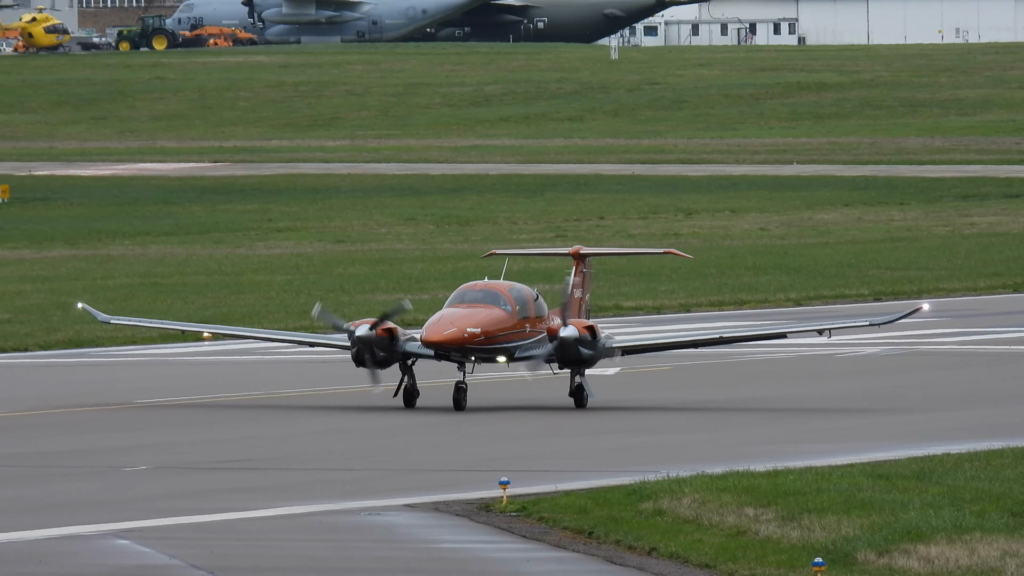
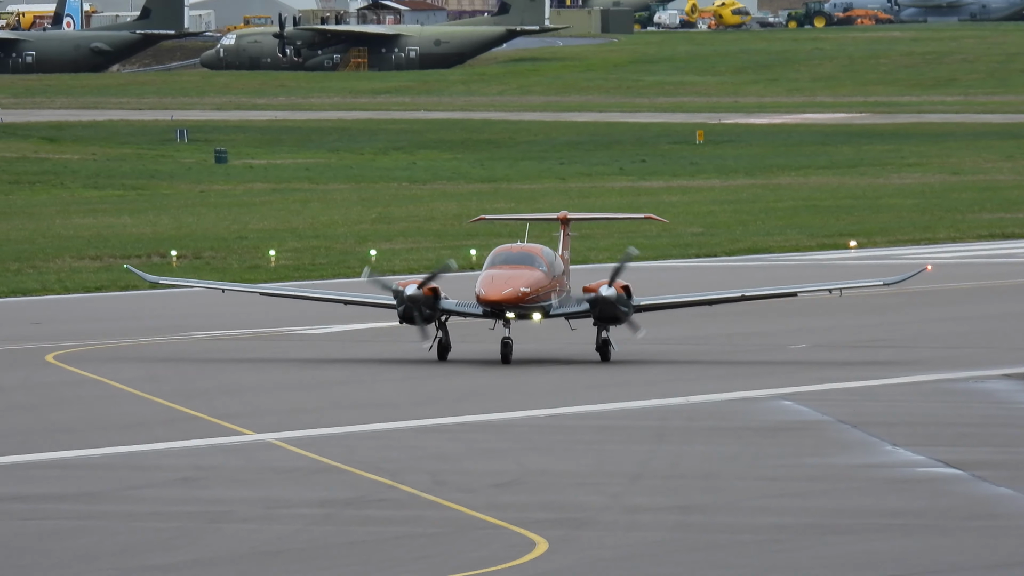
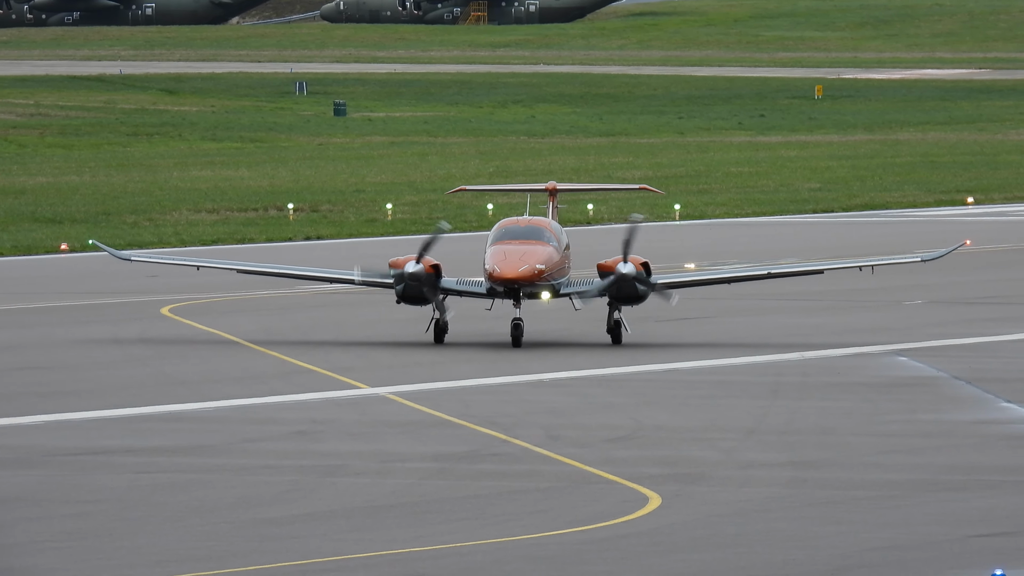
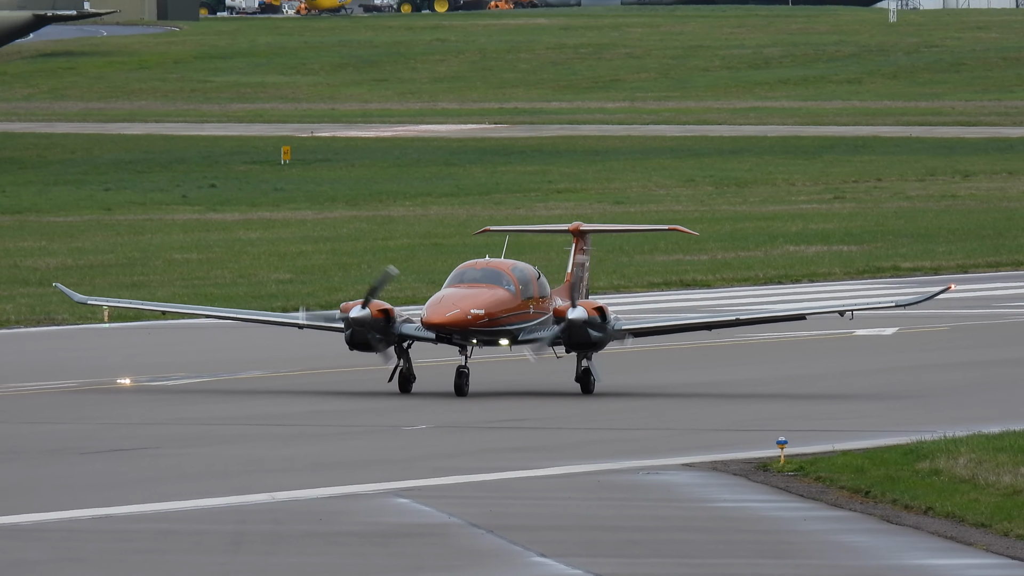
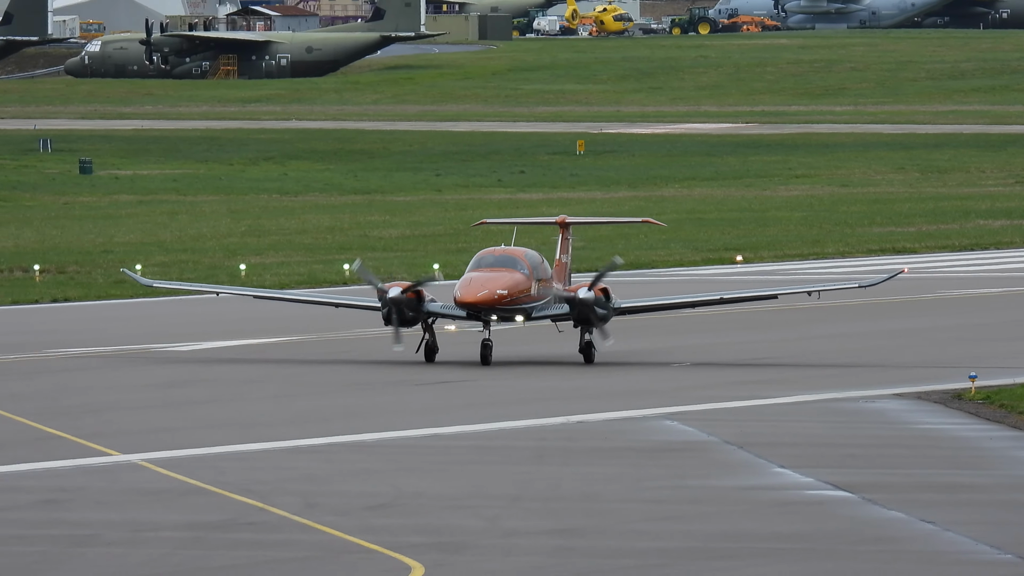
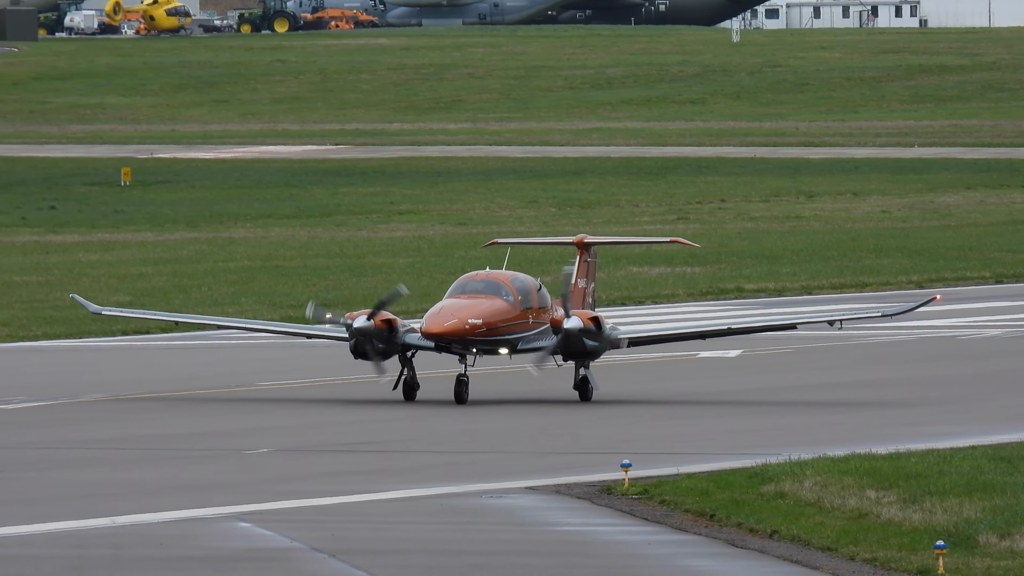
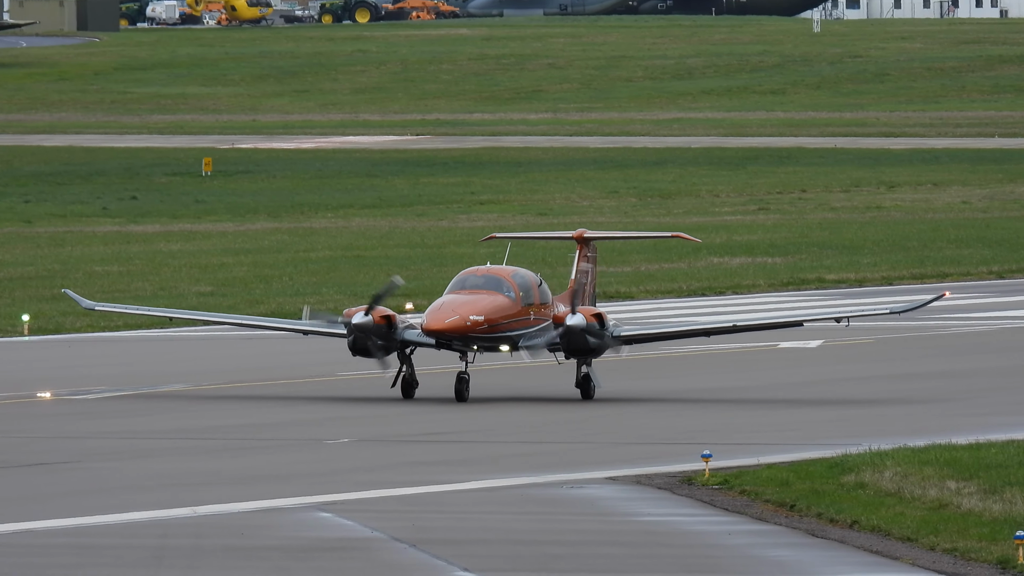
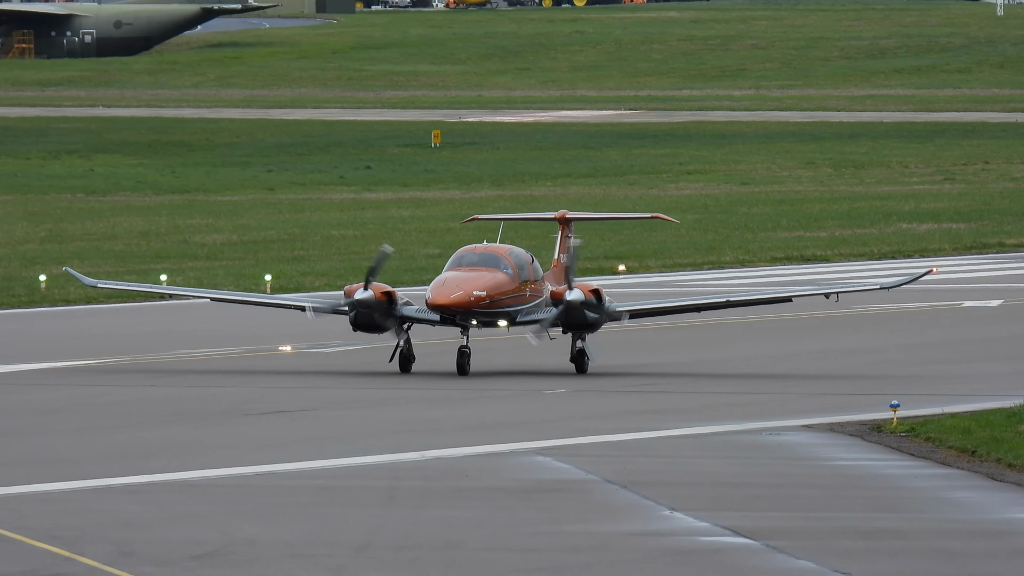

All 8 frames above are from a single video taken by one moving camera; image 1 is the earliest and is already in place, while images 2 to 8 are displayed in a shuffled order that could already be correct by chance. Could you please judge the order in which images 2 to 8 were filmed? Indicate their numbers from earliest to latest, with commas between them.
6, 7, 4, 8, 5, 2, 3
